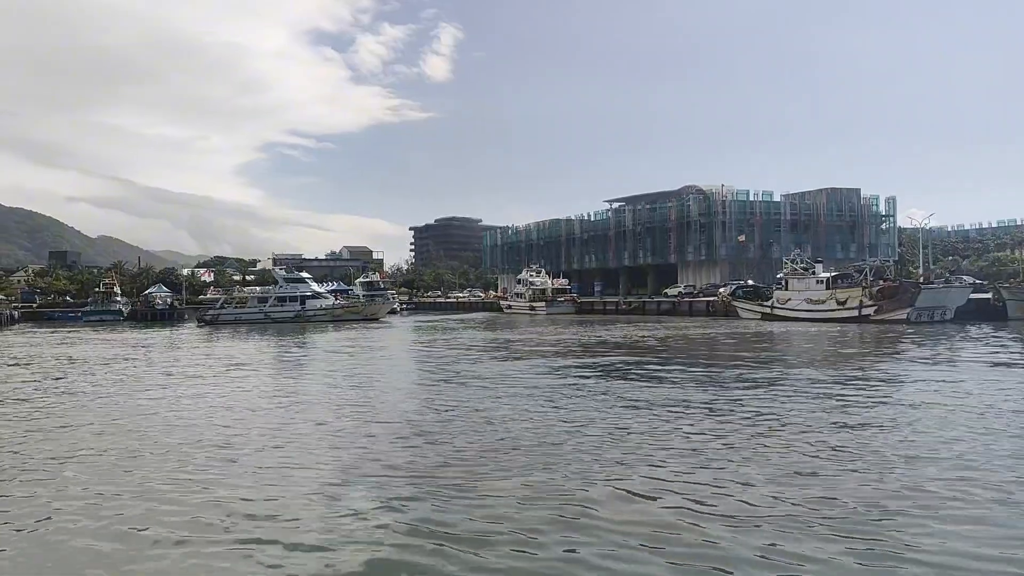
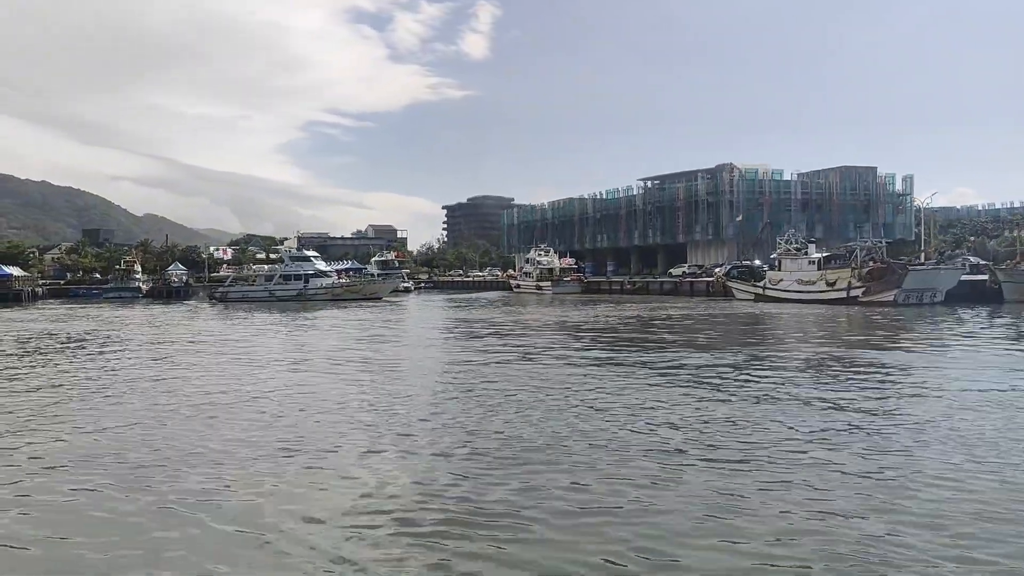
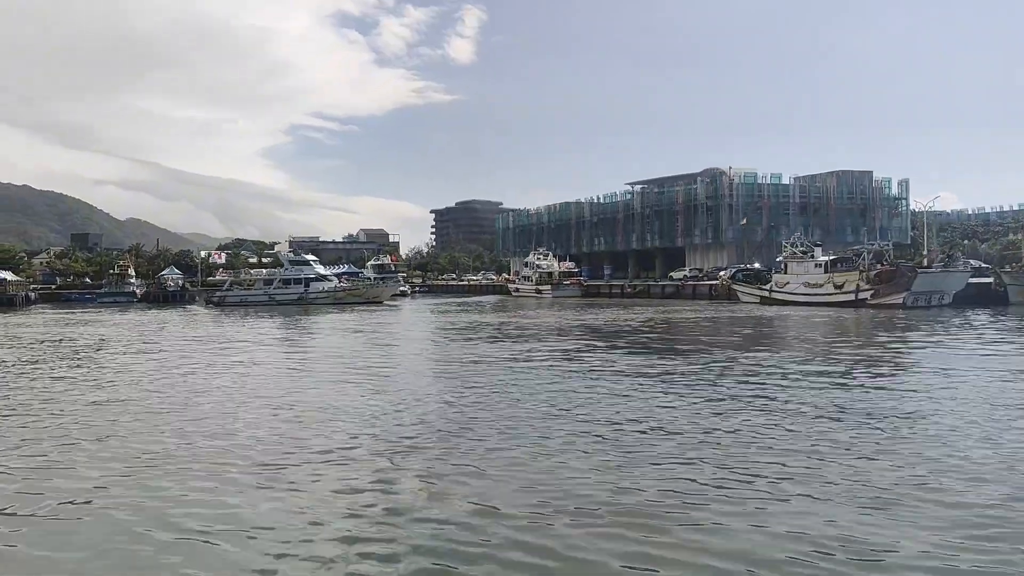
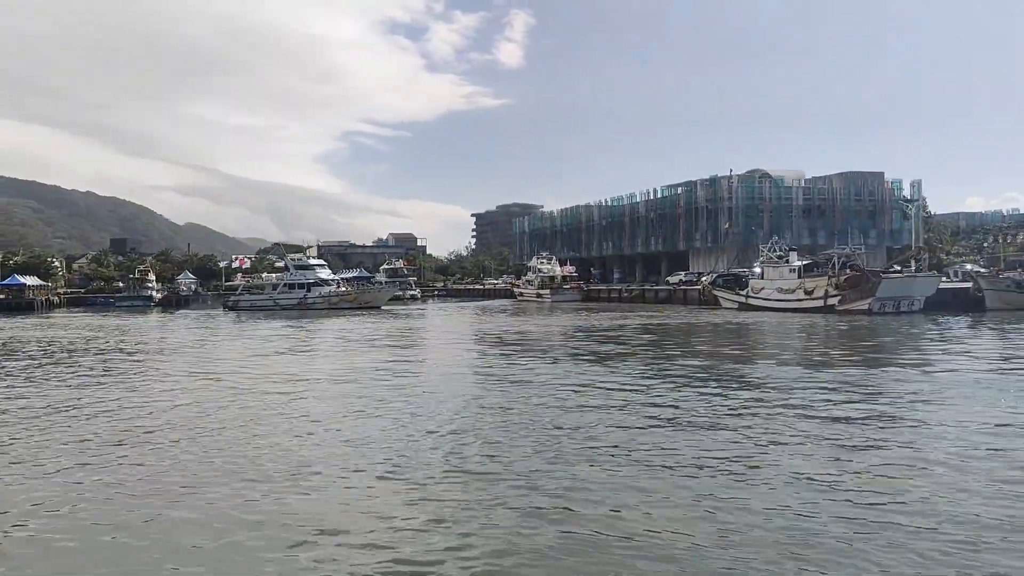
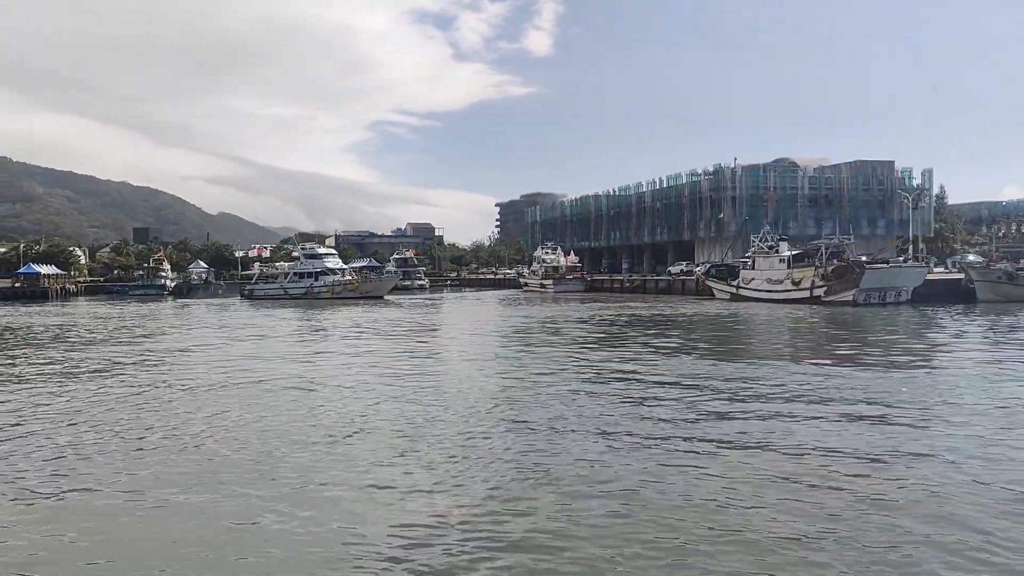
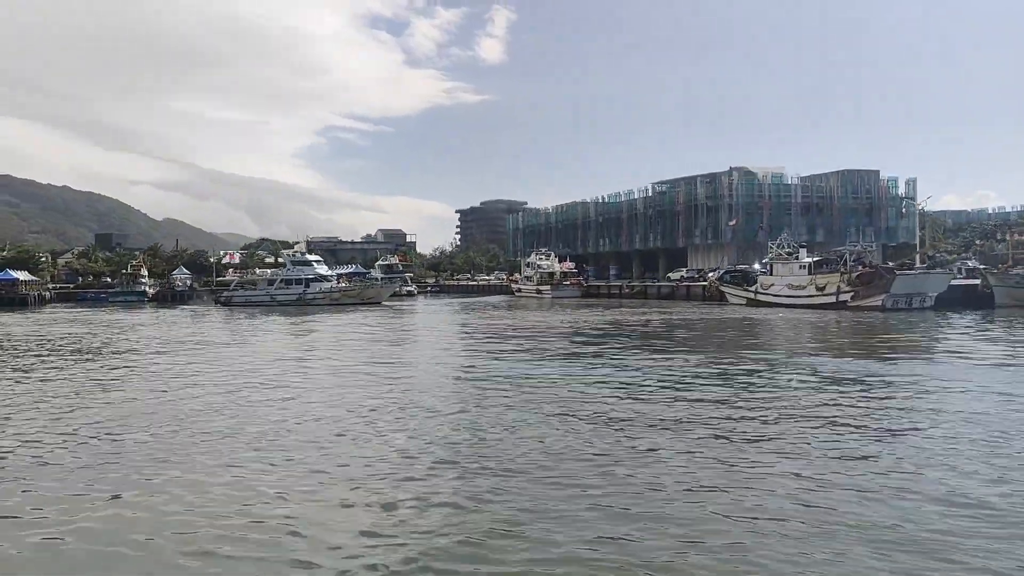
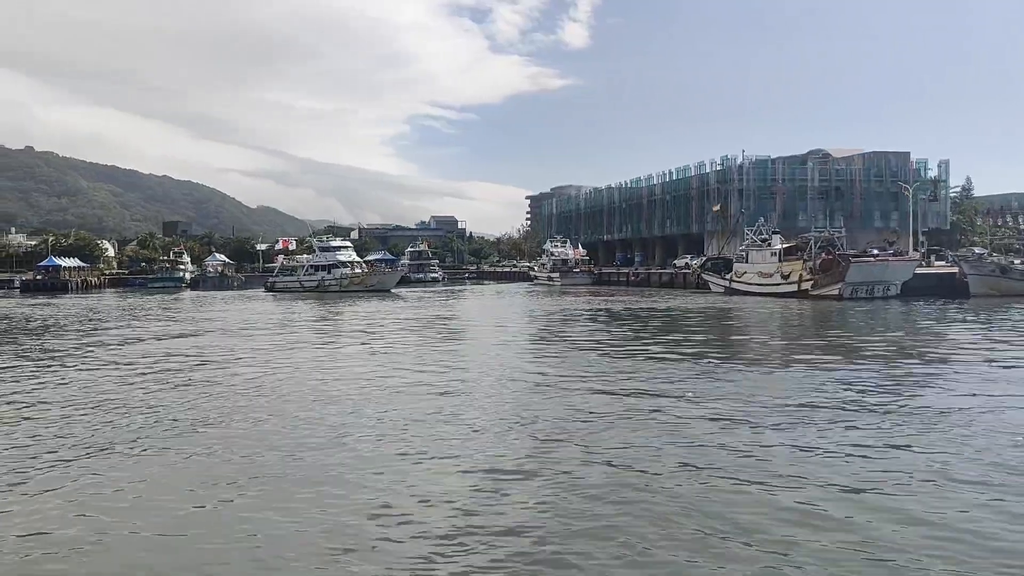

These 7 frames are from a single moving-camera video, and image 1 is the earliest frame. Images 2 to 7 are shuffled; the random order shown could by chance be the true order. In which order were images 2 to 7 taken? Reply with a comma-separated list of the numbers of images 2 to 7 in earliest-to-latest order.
3, 2, 6, 4, 5, 7
